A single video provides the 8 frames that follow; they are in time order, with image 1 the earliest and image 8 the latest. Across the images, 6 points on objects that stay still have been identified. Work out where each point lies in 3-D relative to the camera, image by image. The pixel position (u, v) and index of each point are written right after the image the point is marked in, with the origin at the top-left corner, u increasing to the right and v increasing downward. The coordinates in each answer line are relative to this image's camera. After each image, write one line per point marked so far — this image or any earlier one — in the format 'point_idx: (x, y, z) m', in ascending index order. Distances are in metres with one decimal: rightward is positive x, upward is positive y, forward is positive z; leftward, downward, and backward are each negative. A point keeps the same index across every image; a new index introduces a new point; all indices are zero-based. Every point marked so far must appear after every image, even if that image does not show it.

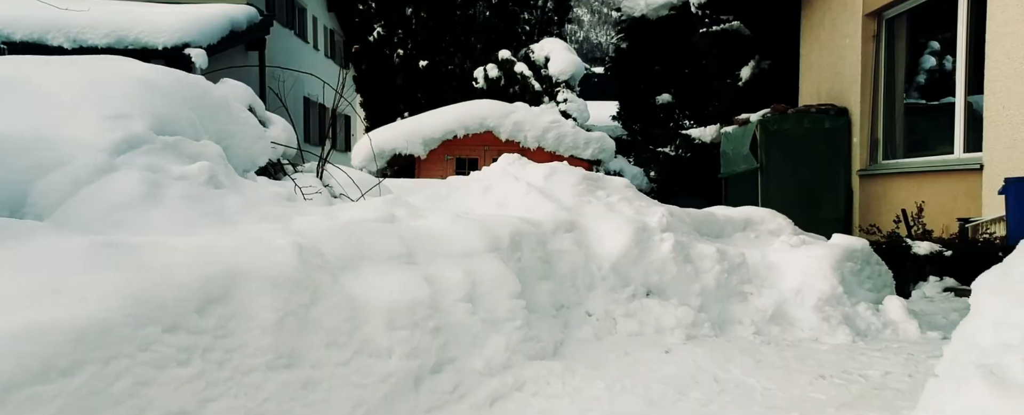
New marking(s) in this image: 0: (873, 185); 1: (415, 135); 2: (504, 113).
0: (+4.0, +0.2, +9.9) m
1: (-1.9, +1.4, +17.3) m
2: (-0.2, +1.8, +17.4) m
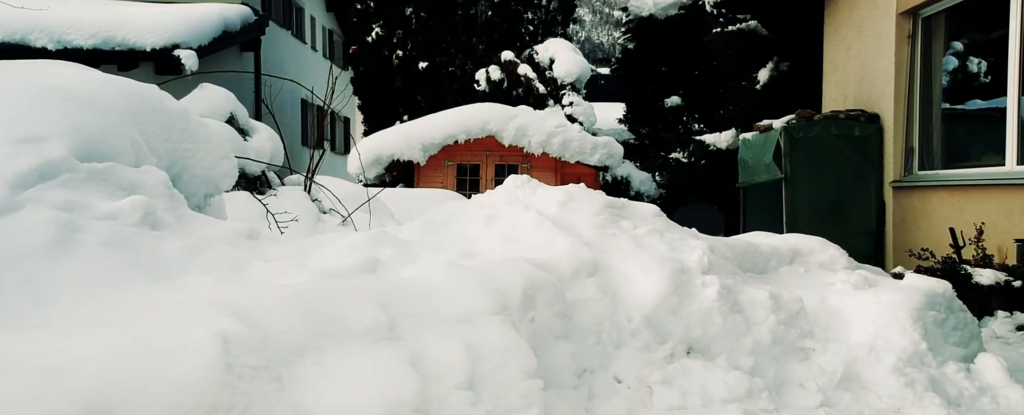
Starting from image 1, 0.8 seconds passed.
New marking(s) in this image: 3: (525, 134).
0: (+4.0, +0.1, +9.1) m
1: (-1.8, +1.2, +16.6) m
2: (-0.1, +1.7, +16.6) m
3: (+0.2, +1.4, +16.6) m
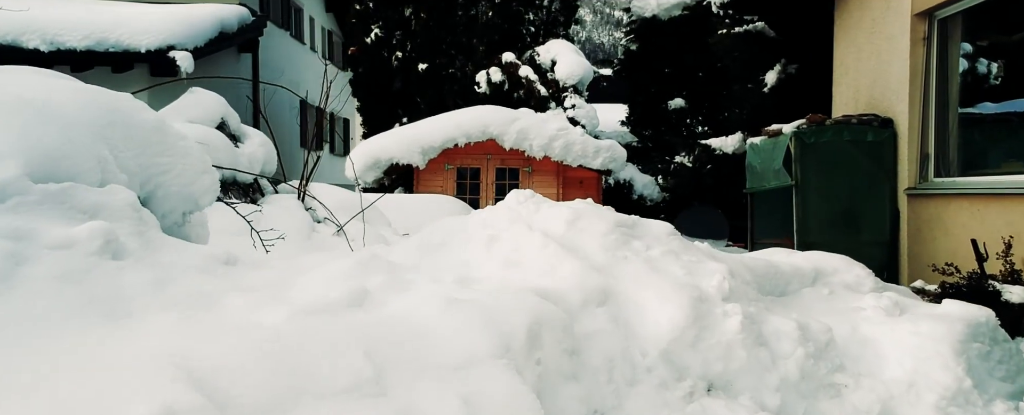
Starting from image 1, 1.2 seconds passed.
0: (+4.0, 0.0, +8.8) m
1: (-1.8, +1.2, +16.2) m
2: (-0.1, +1.6, +16.3) m
3: (+0.3, +1.3, +16.3) m
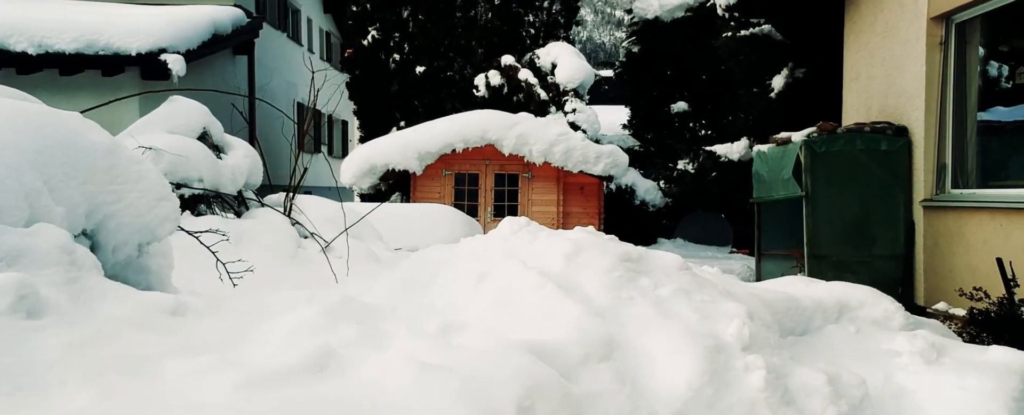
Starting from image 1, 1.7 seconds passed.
0: (+4.0, -0.1, +8.4) m
1: (-1.8, +1.0, +15.9) m
2: (-0.1, +1.5, +15.9) m
3: (+0.2, +1.1, +15.9) m
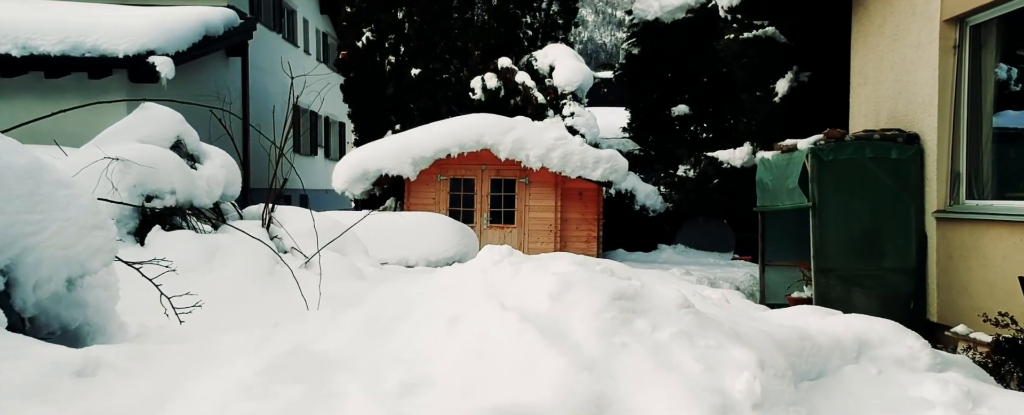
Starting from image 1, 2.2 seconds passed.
0: (+3.9, -0.2, +8.0) m
1: (-1.9, +0.9, +15.5) m
2: (-0.1, +1.4, +15.5) m
3: (+0.2, +1.0, +15.5) m
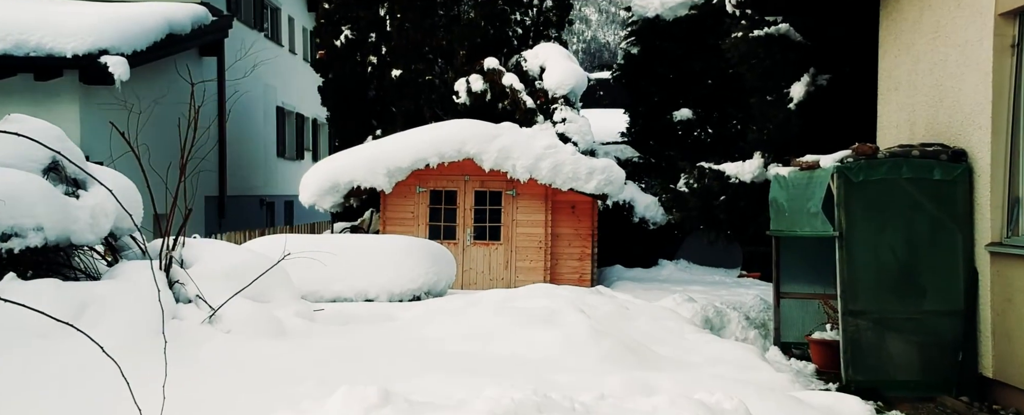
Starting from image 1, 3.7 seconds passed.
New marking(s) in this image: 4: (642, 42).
0: (+3.7, -0.5, +6.6) m
1: (-2.1, +0.7, +14.1) m
2: (-0.4, +1.1, +14.1) m
3: (-0.1, +0.8, +14.1) m
4: (+2.6, +3.4, +18.2) m
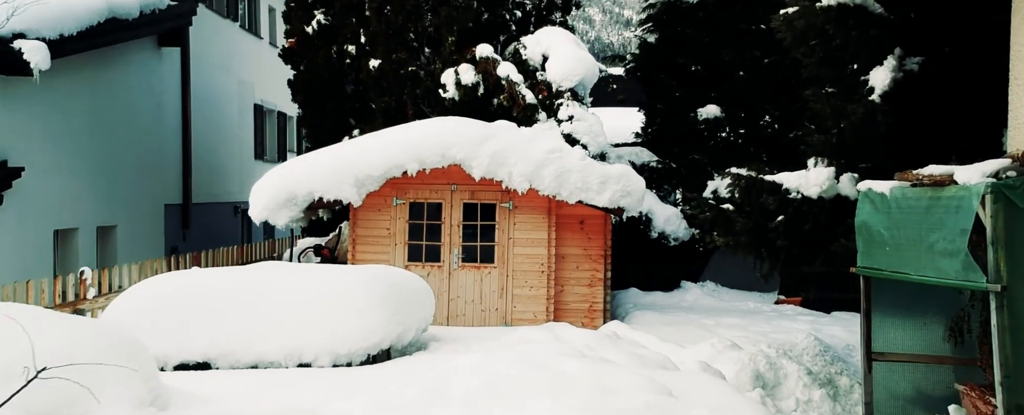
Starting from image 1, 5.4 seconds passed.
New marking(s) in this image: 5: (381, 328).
0: (+3.6, -0.7, +4.0) m
1: (-2.2, +0.5, +11.5) m
2: (-0.4, +0.9, +11.6) m
3: (-0.1, +0.6, +11.5) m
4: (+2.6, +3.1, +15.7) m
5: (-1.0, -1.0, +6.9) m
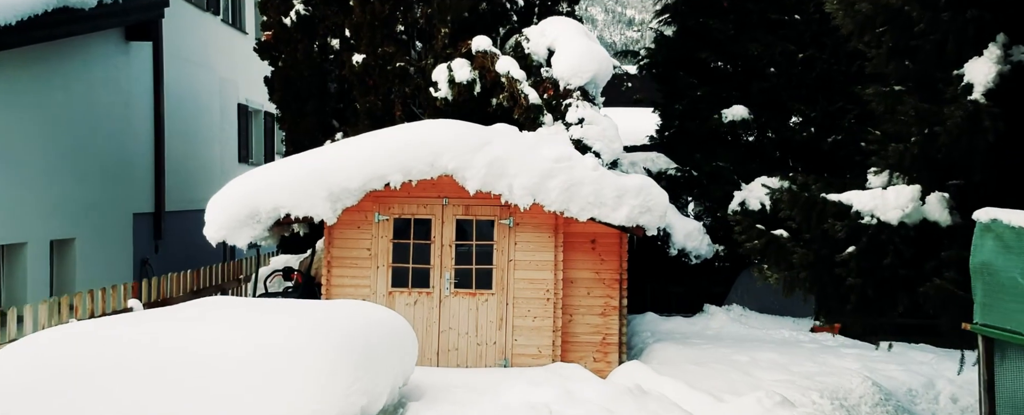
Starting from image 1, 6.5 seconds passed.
0: (+3.6, -0.9, +2.3) m
1: (-2.1, +0.3, +9.8) m
2: (-0.4, +0.7, +9.9) m
3: (-0.1, +0.4, +9.8) m
4: (+2.6, +2.9, +14.0) m
5: (-1.0, -1.2, +5.2) m
